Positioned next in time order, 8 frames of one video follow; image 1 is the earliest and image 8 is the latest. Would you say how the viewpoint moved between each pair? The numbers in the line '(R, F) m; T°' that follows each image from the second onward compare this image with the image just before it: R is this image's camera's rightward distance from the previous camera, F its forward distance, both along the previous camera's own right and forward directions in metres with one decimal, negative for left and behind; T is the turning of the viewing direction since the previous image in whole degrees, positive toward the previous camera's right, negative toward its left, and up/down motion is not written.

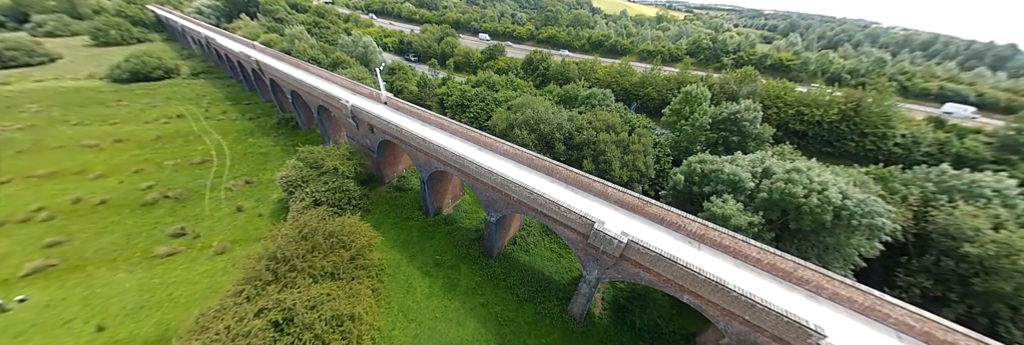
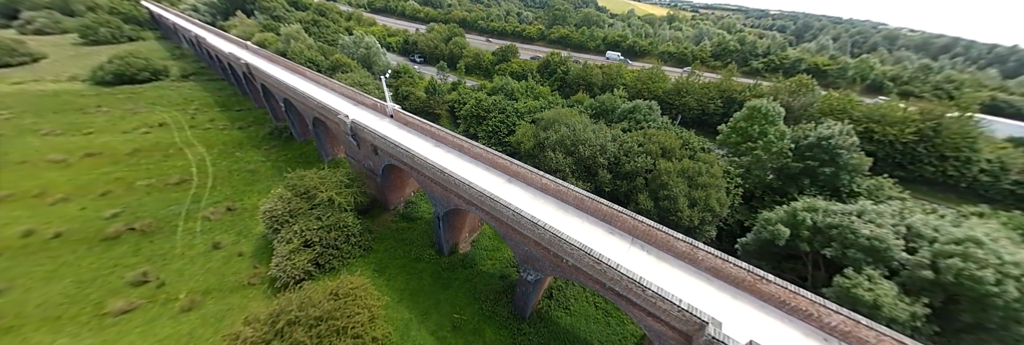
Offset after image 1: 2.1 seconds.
(-1.7, +3.2) m; 0°
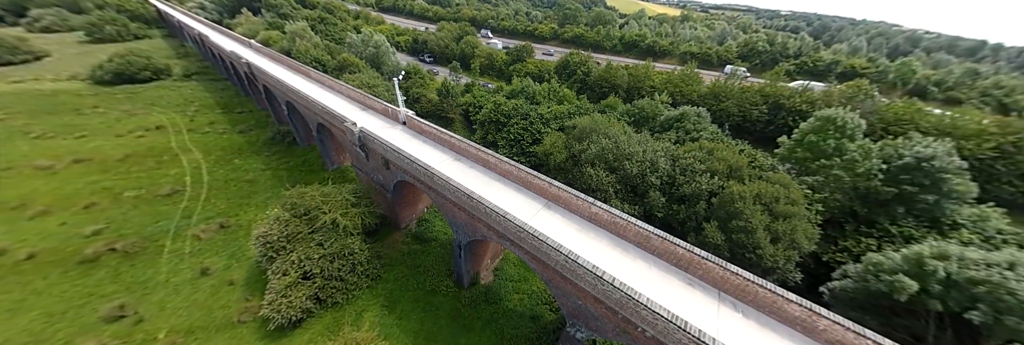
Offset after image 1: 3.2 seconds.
(-1.4, +2.1) m; -1°
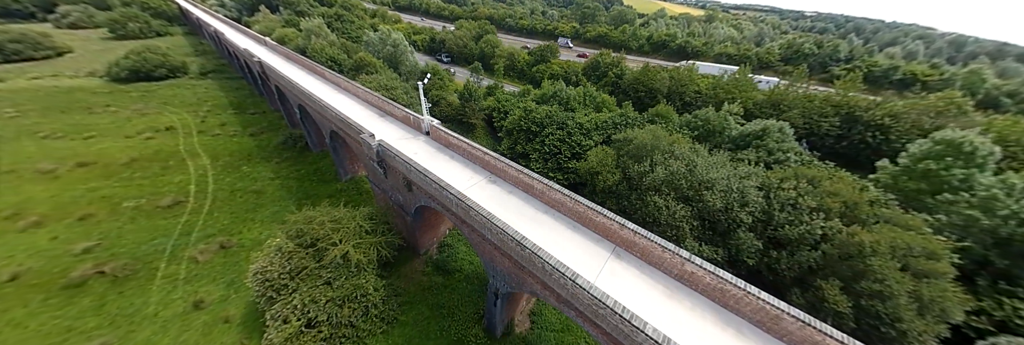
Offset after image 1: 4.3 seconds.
(-1.5, +2.3) m; -2°
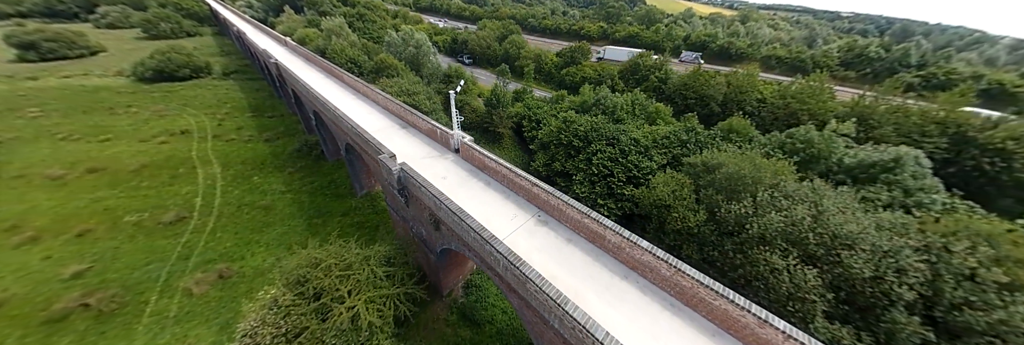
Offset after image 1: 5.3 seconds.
(-1.4, +2.5) m; -3°
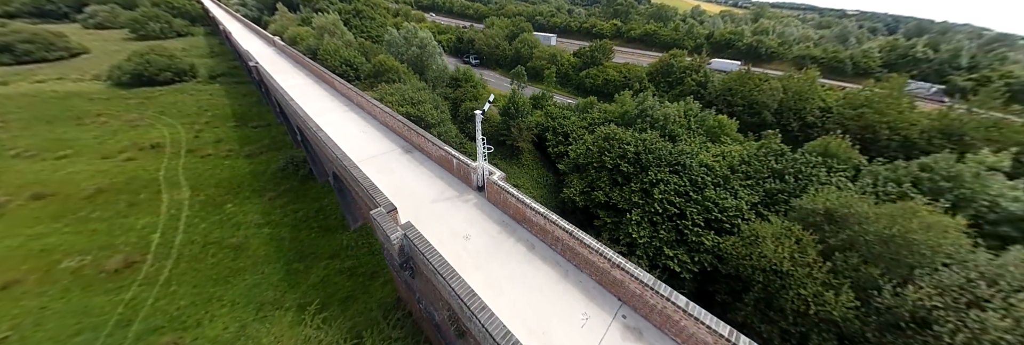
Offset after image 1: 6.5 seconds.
(-1.3, +3.1) m; 0°
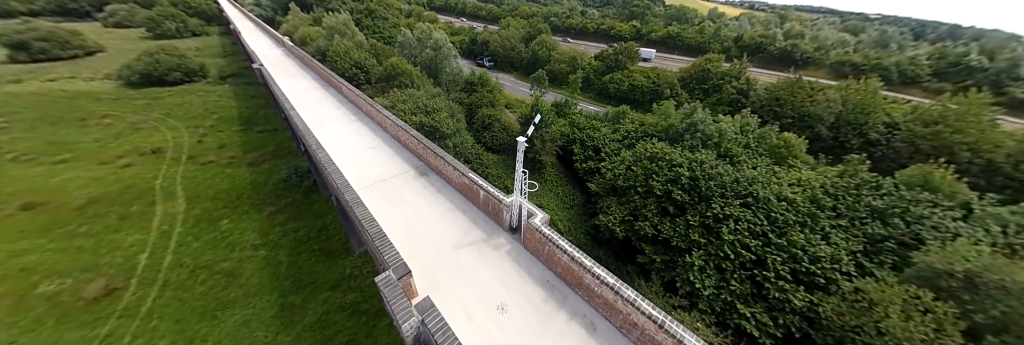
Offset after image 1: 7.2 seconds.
(-0.9, +1.7) m; -2°
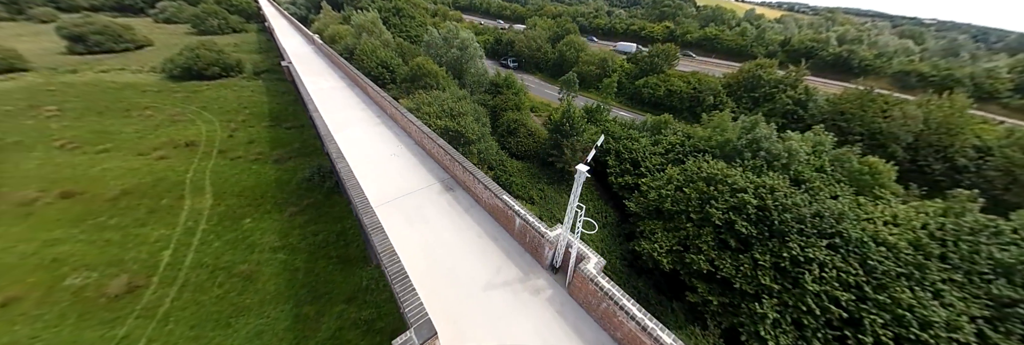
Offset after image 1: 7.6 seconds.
(-0.6, +1.1) m; -4°
